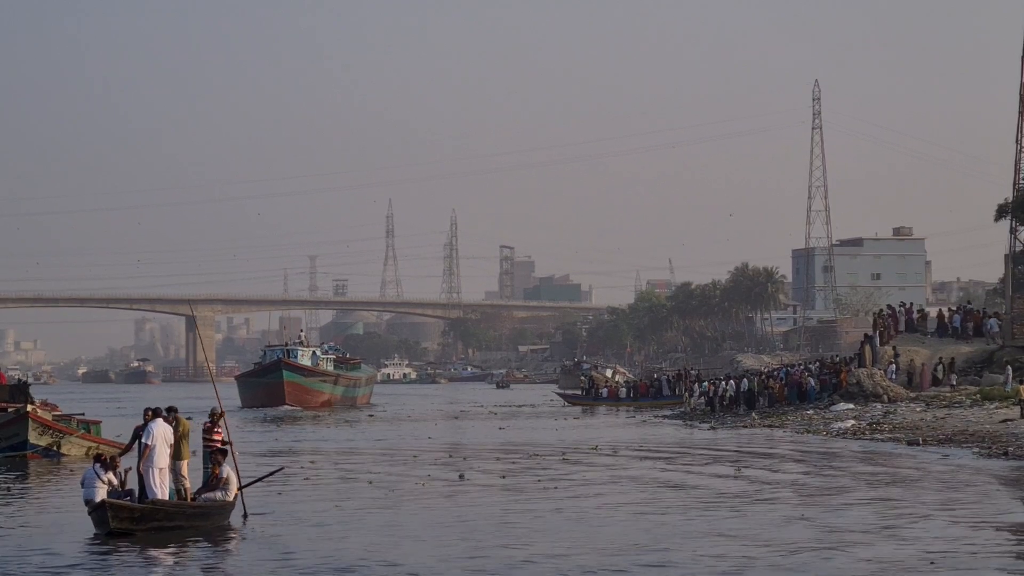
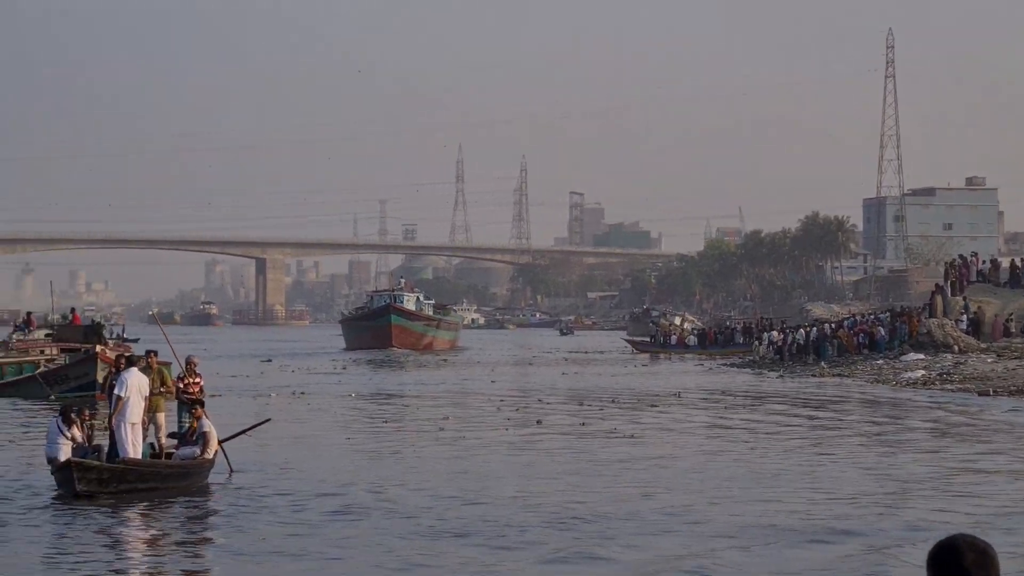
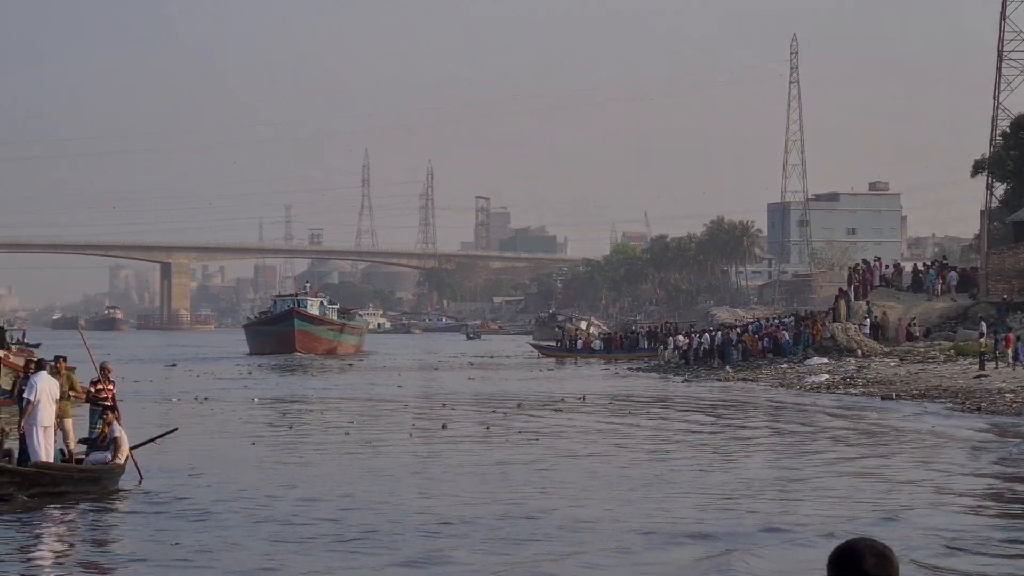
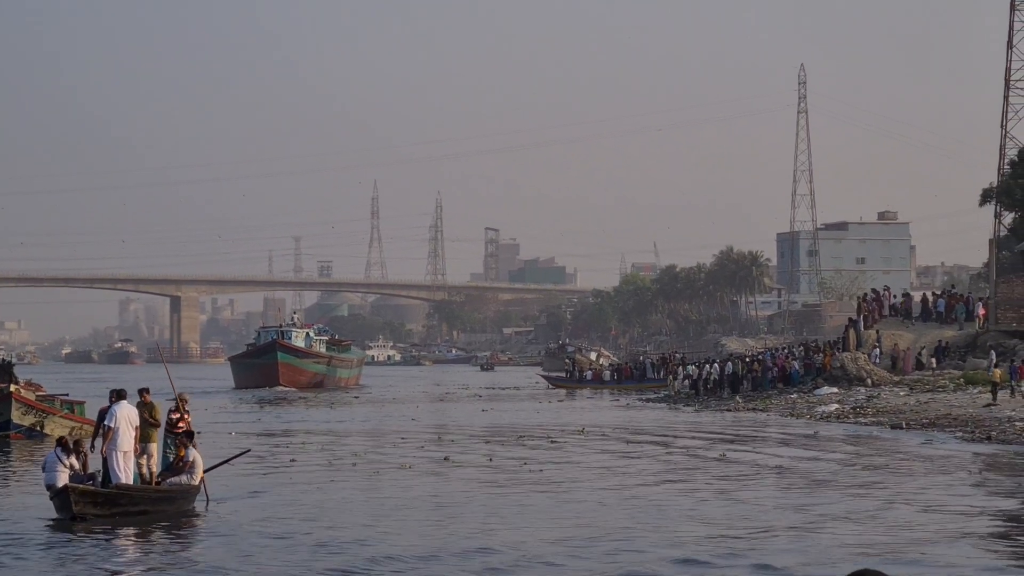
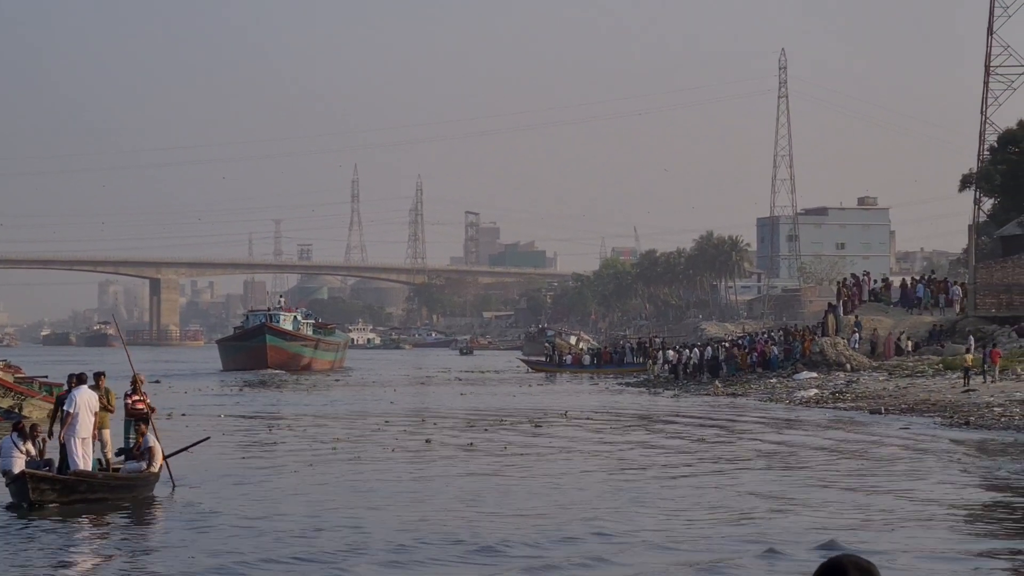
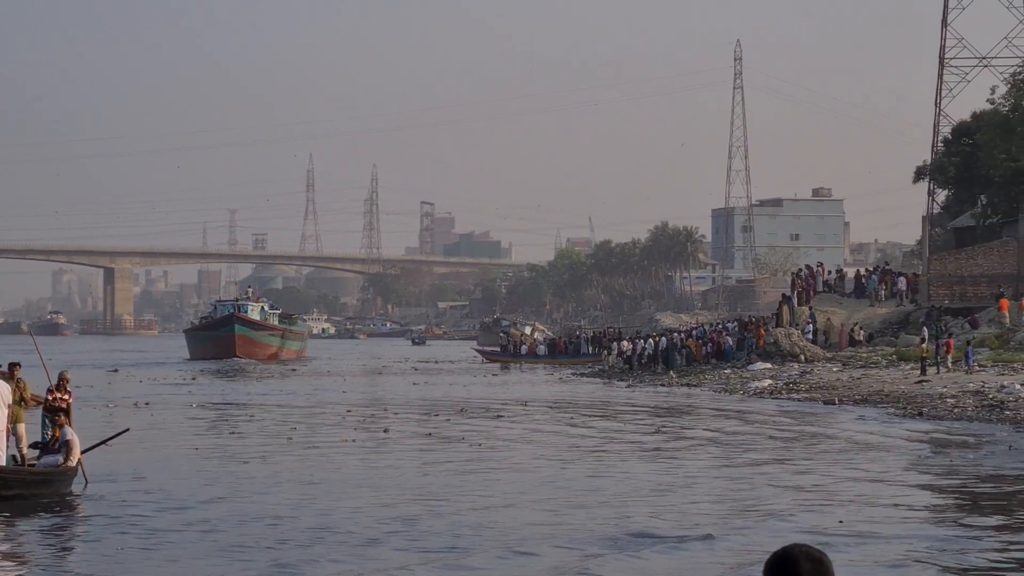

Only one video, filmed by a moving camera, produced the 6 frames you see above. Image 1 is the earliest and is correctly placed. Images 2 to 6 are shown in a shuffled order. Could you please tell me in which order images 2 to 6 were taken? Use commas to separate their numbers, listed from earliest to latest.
4, 5, 6, 3, 2
